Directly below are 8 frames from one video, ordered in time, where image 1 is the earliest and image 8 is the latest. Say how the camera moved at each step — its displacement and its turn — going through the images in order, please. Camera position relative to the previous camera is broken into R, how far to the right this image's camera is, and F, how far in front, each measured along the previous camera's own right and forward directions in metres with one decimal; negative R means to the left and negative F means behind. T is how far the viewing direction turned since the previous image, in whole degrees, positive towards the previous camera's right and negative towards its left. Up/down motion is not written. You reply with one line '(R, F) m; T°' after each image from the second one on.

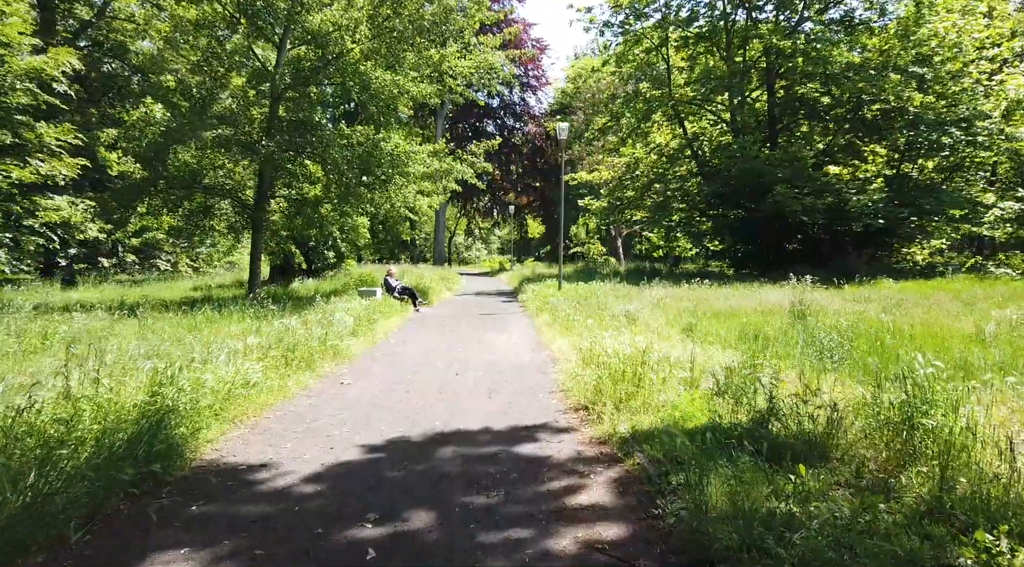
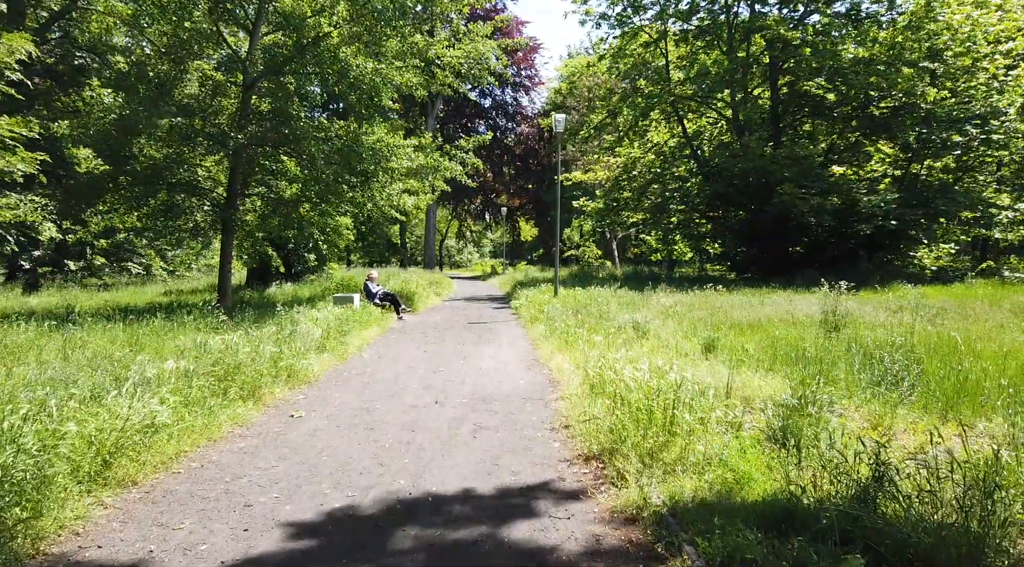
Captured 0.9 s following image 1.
(0.0, +1.3) m; +1°
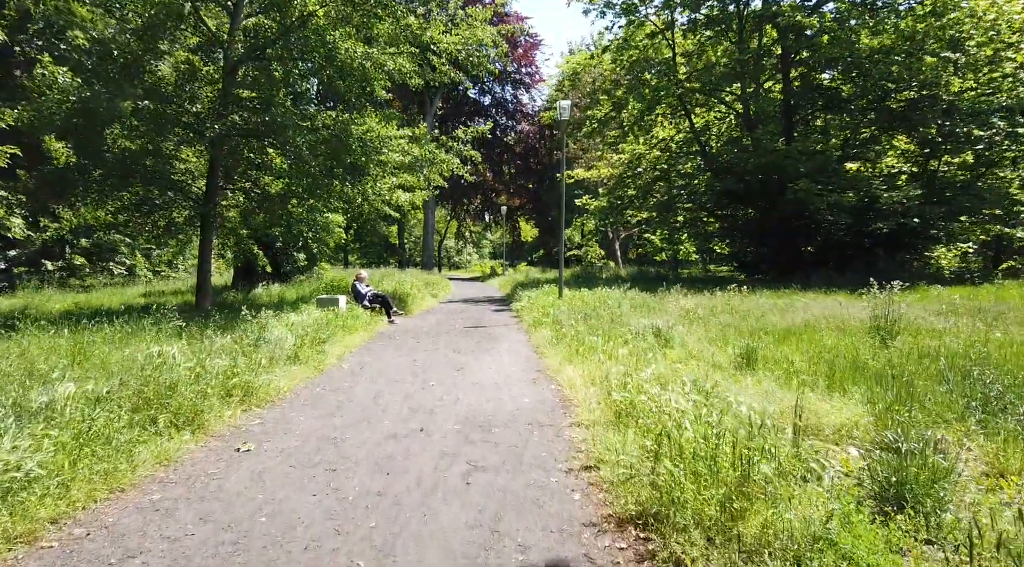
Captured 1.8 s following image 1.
(0.0, +1.2) m; 0°
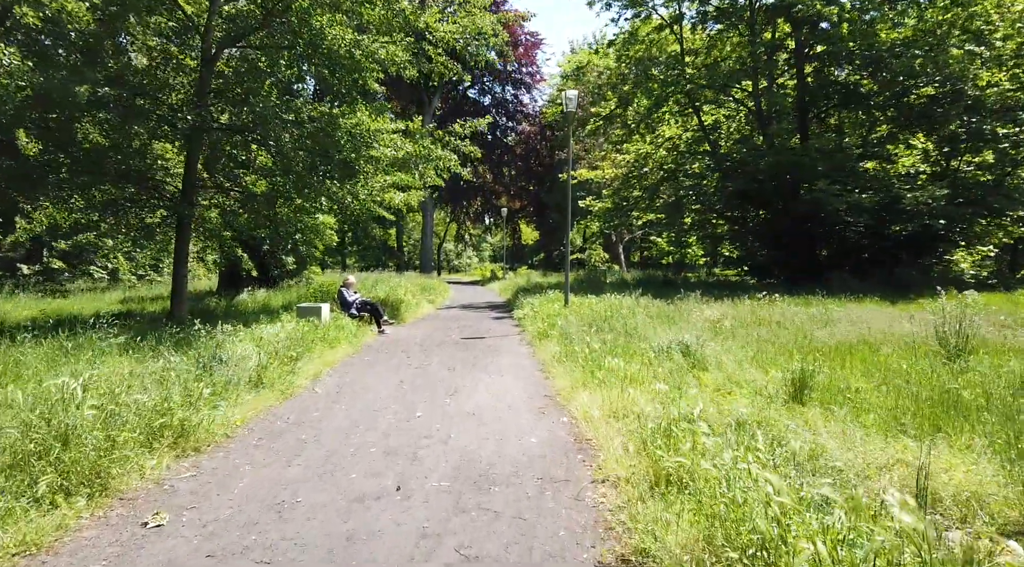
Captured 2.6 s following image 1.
(0.0, +1.2) m; 0°
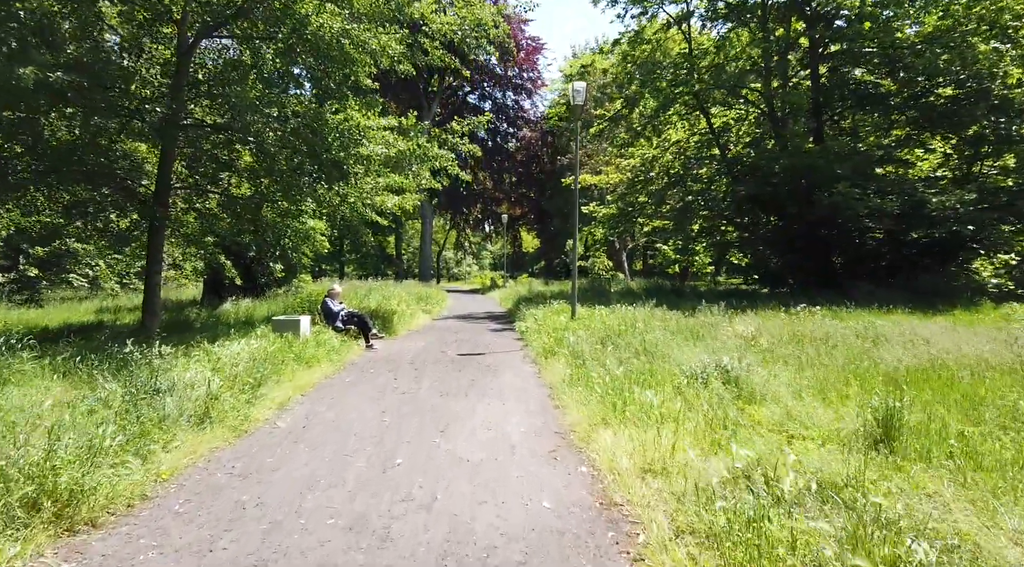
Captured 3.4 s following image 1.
(0.0, +1.2) m; 0°
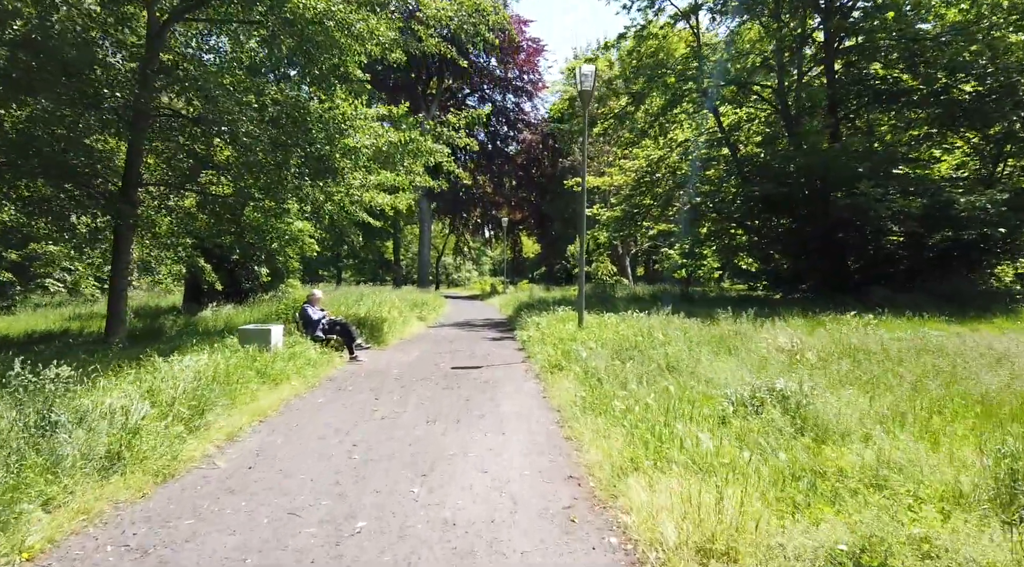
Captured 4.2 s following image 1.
(0.0, +1.2) m; 0°
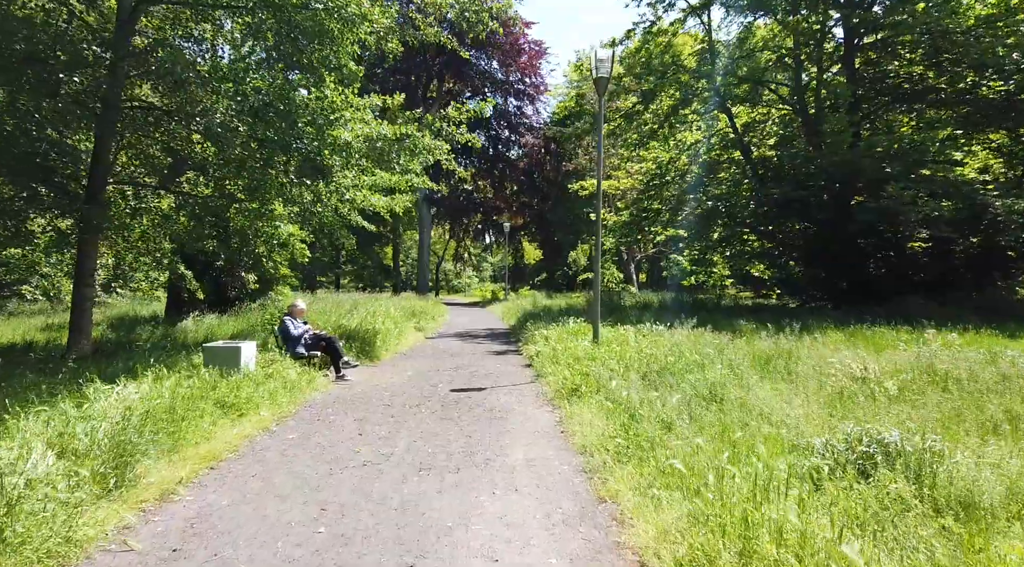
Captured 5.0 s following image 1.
(-0.1, +1.2) m; 0°
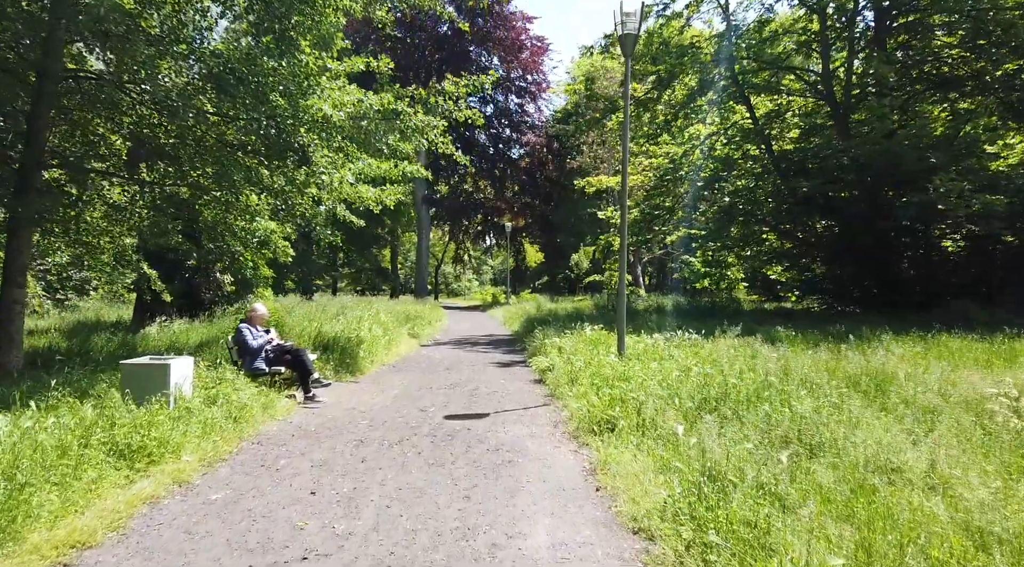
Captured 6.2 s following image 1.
(-0.1, +1.7) m; 0°
